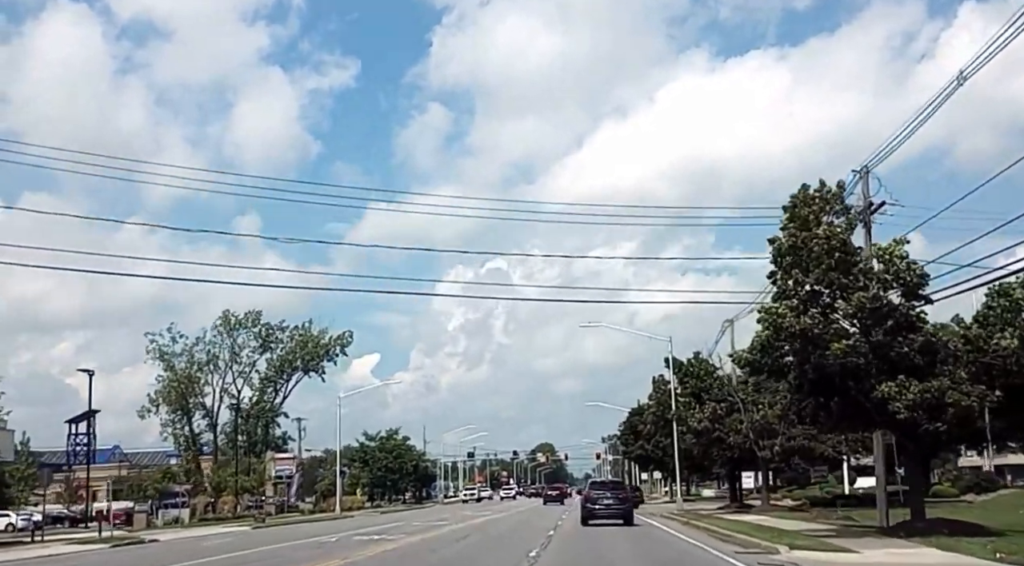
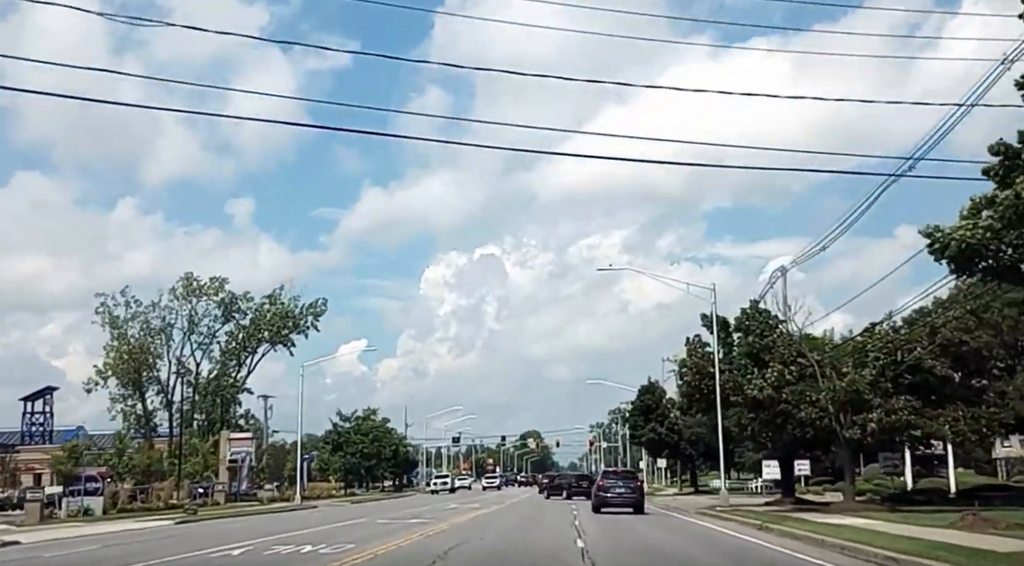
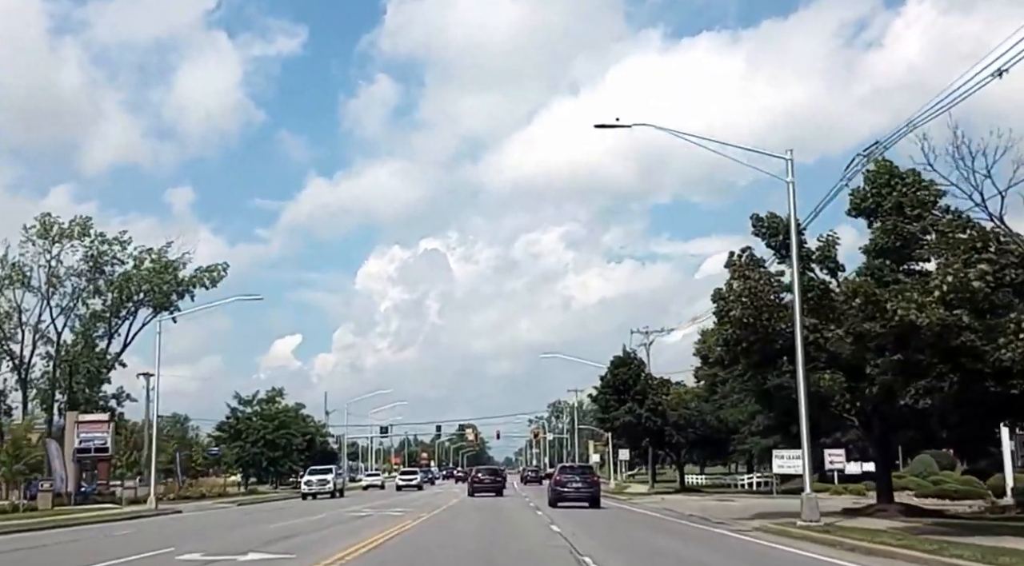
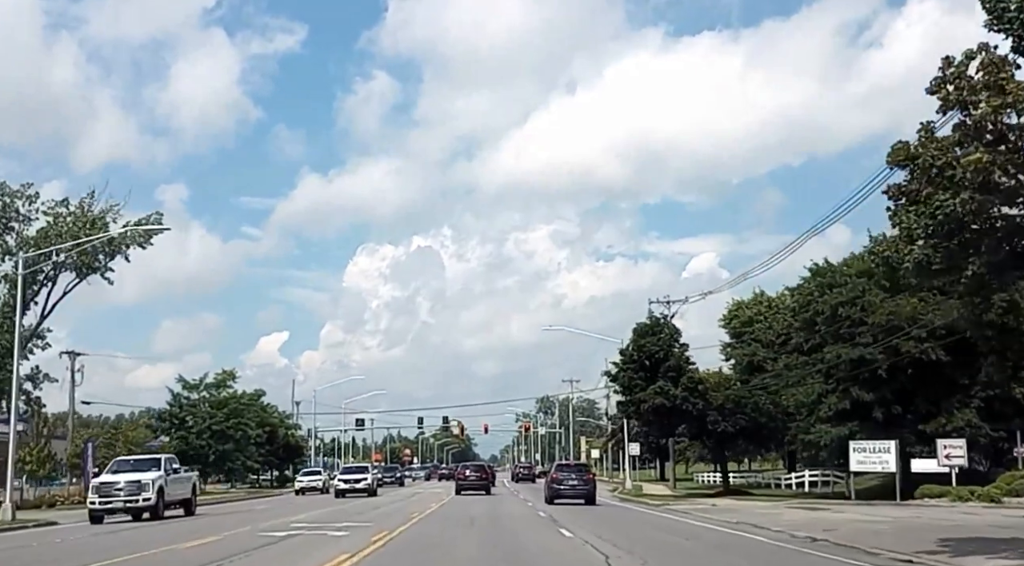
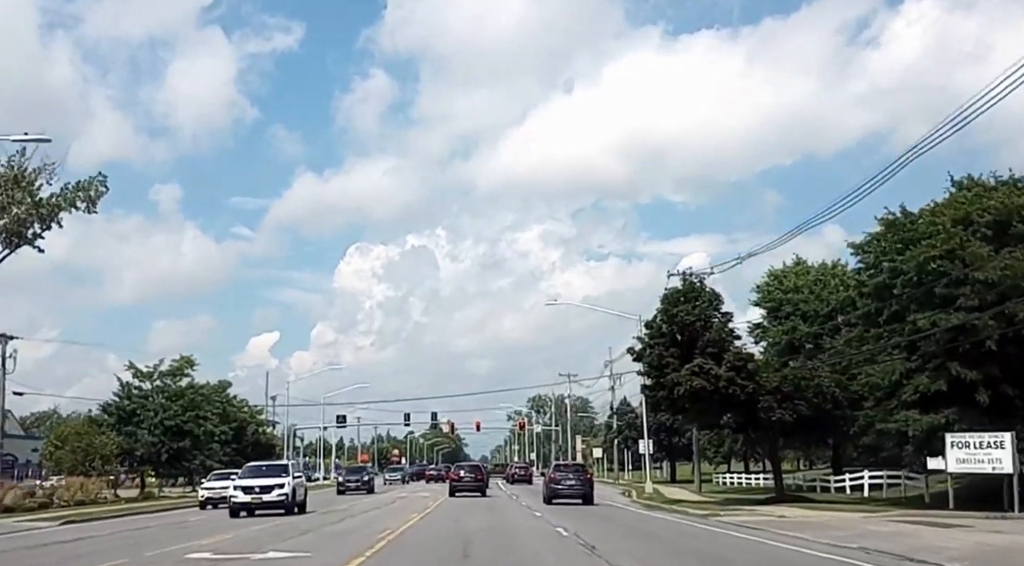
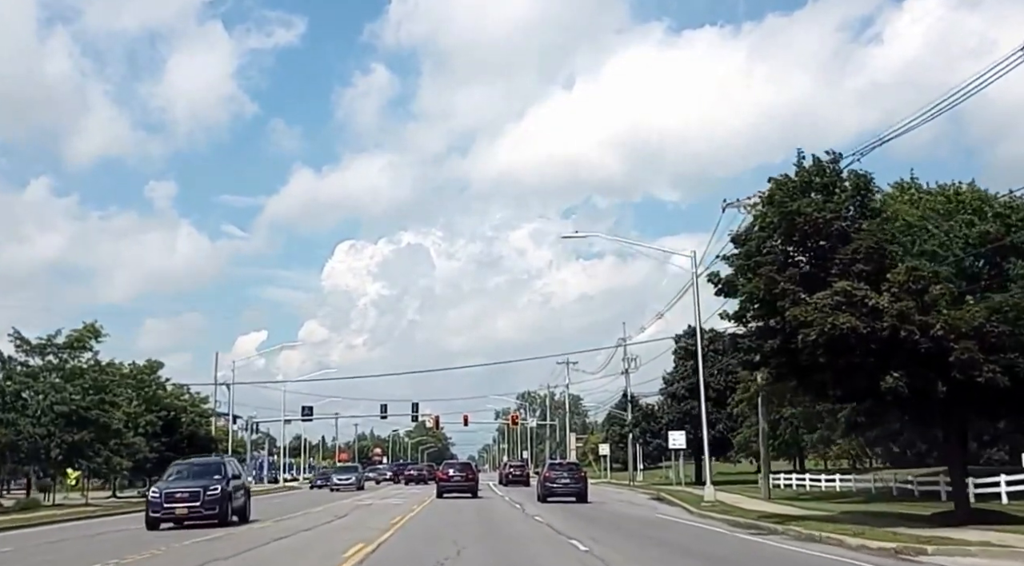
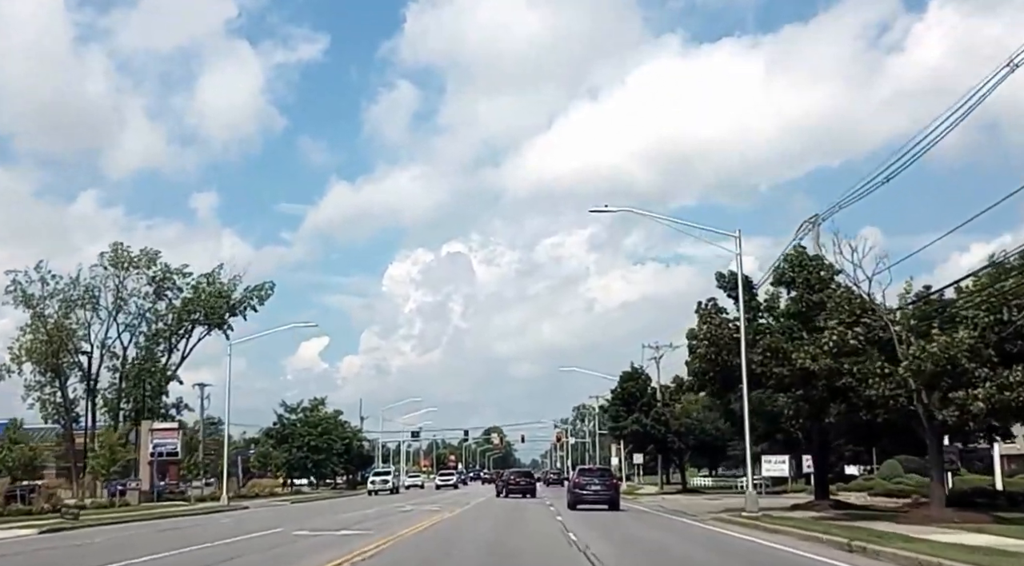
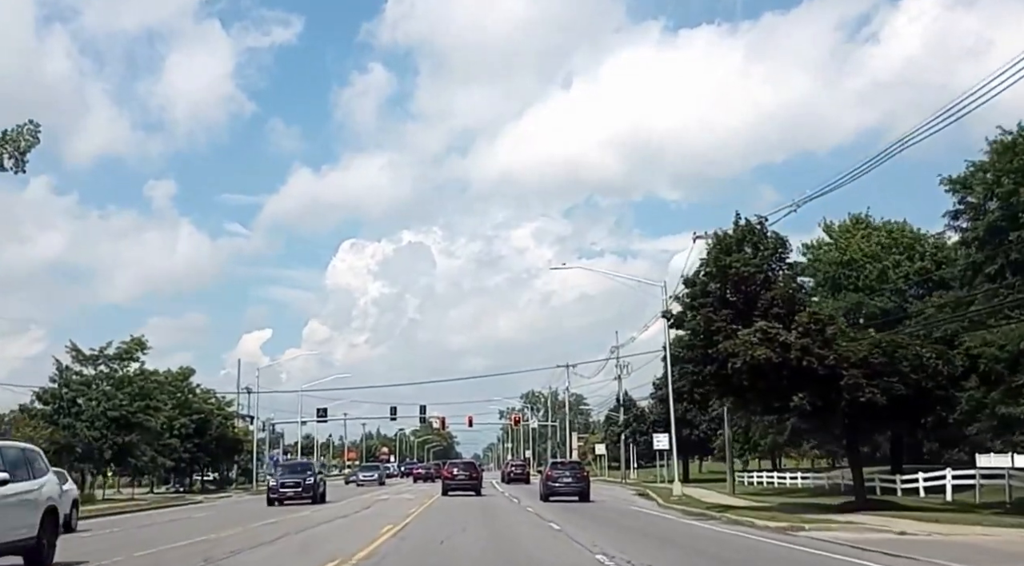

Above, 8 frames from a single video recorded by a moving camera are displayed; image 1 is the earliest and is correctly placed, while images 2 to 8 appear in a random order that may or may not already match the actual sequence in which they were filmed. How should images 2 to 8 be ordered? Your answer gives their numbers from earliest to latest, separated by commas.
2, 7, 3, 4, 5, 8, 6
